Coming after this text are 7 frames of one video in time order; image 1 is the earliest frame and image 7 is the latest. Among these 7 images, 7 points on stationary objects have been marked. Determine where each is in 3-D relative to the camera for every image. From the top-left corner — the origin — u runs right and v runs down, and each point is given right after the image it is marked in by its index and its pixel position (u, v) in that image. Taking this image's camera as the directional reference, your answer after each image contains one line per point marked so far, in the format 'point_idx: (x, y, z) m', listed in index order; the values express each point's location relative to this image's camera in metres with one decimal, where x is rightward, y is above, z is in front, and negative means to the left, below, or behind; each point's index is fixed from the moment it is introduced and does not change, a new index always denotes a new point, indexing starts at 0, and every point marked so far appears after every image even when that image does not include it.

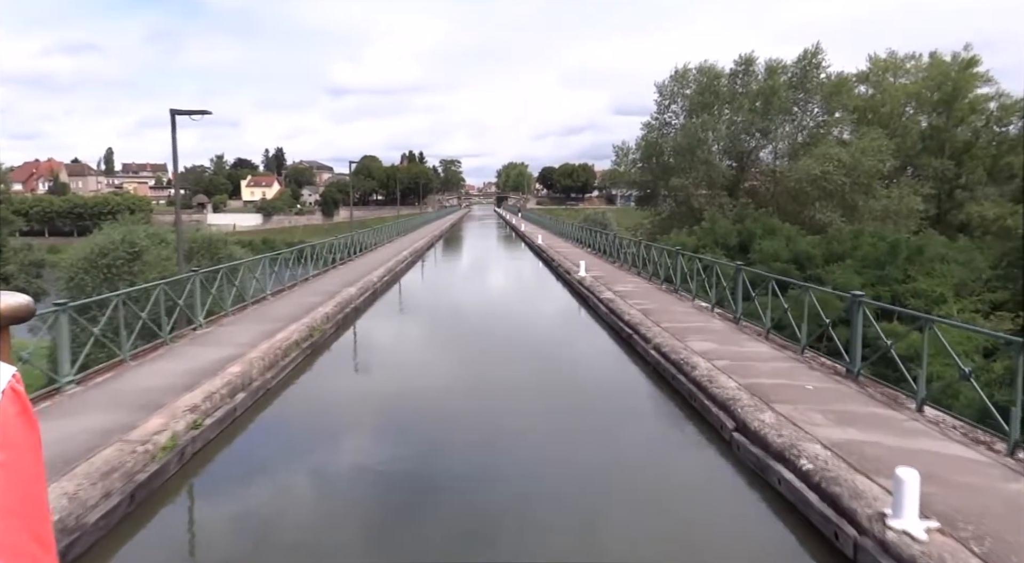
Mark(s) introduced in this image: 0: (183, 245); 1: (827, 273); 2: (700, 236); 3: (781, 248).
0: (-9.9, +1.1, +19.9) m
1: (+6.0, +0.2, +12.7) m
2: (+5.0, +1.2, +17.6) m
3: (+5.9, +0.7, +14.5) m
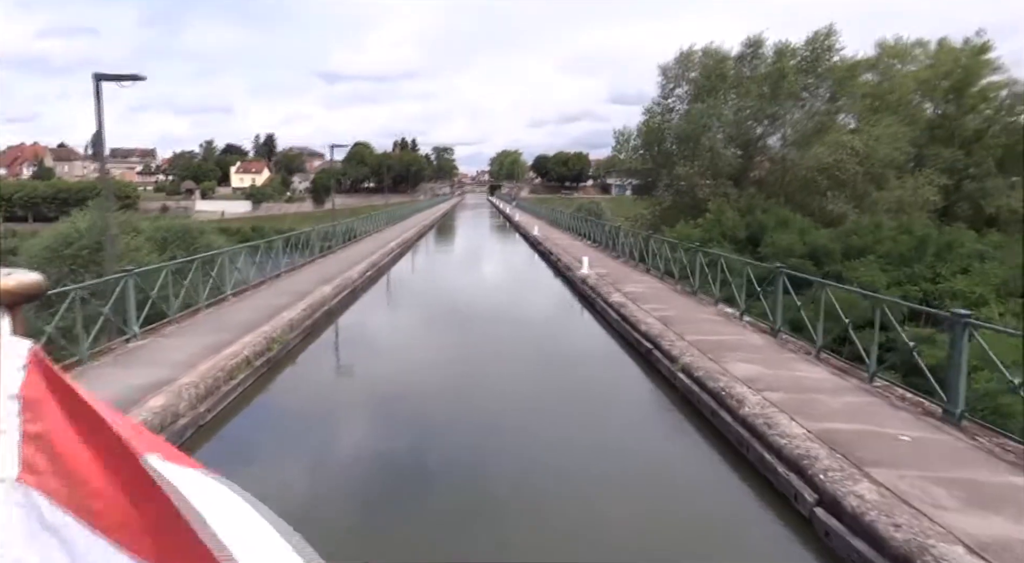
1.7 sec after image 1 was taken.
0: (-10.0, +1.3, +18.7) m
1: (+5.9, +0.2, +11.7) m
2: (+4.9, +1.4, +16.6) m
3: (+5.8, +0.8, +13.5) m
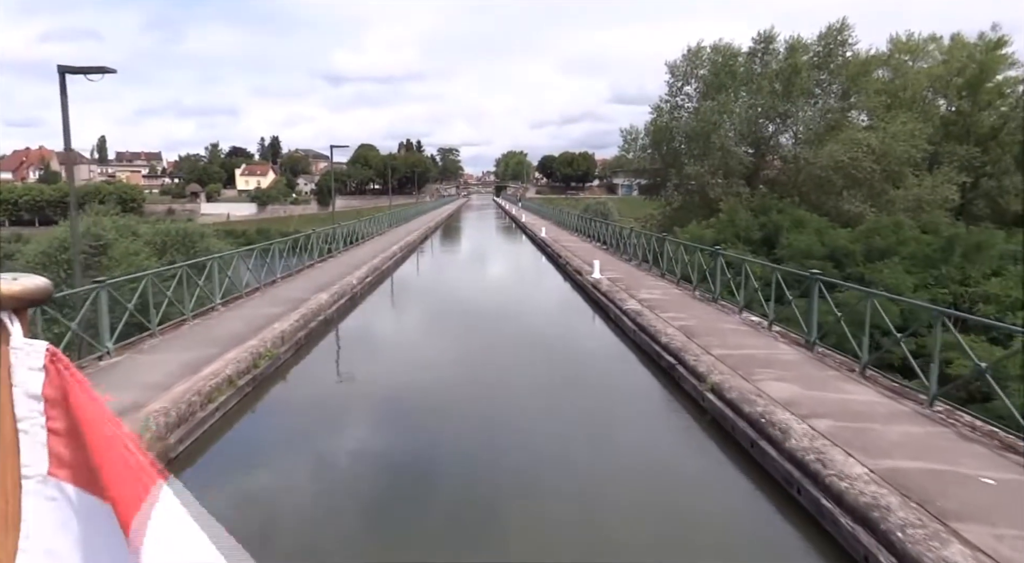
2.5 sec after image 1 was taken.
0: (-9.9, +1.2, +18.3) m
1: (+6.1, +0.2, +11.1) m
2: (+5.0, +1.3, +16.0) m
3: (+5.9, +0.8, +13.0) m
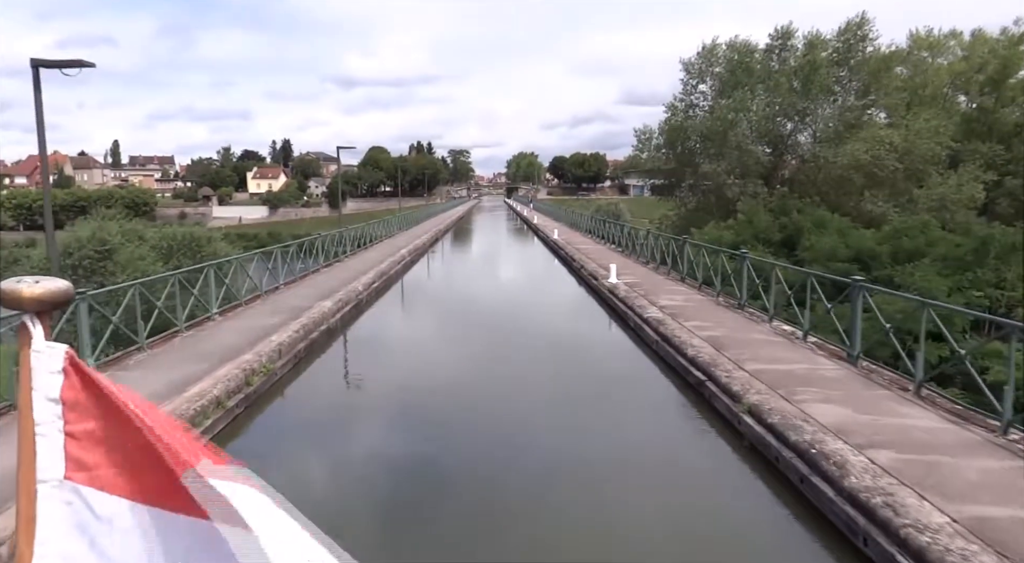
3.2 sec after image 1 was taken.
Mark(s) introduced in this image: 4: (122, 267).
0: (-9.5, +1.0, +18.1) m
1: (+6.3, +0.1, +10.6) m
2: (+5.3, +1.2, +15.5) m
3: (+6.1, +0.7, +12.4) m
4: (-9.3, +0.4, +15.8) m
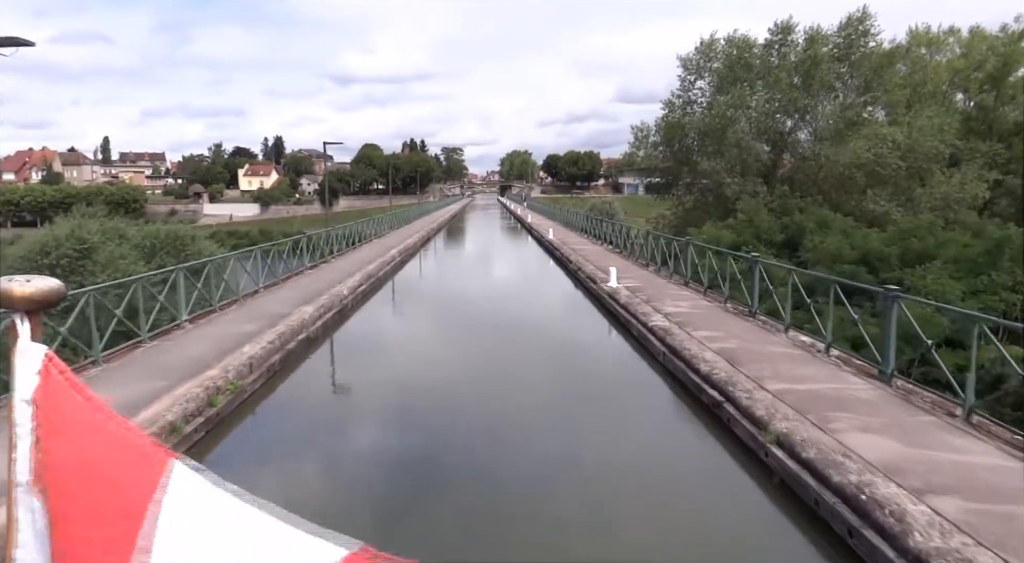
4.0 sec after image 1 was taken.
0: (-9.7, +1.0, +17.5) m
1: (+6.2, +0.1, +10.2) m
2: (+5.2, +1.2, +15.1) m
3: (+6.0, +0.7, +12.0) m
4: (-9.5, +0.3, +15.3) m
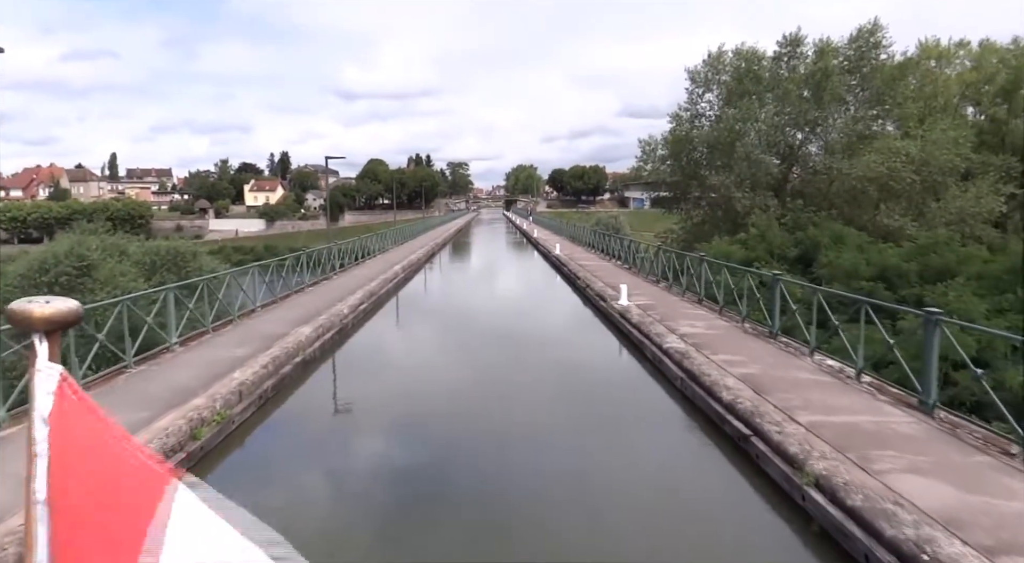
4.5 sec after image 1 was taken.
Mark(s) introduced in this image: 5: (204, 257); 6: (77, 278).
0: (-9.5, +0.6, +17.3) m
1: (+6.3, -0.2, +9.8) m
2: (+5.3, +0.8, +14.8) m
3: (+6.2, +0.4, +11.7) m
4: (-9.3, 0.0, +15.0) m
5: (-8.7, +0.7, +18.8) m
6: (-10.0, +0.1, +15.2) m
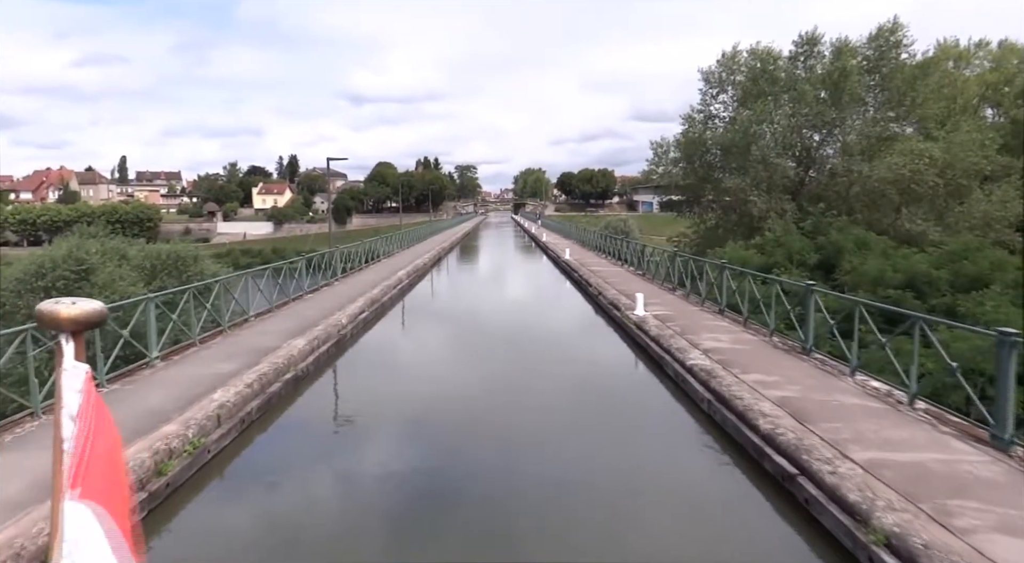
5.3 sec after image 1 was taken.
0: (-9.3, +0.5, +16.9) m
1: (+6.4, -0.3, +9.3) m
2: (+5.5, +0.7, +14.2) m
3: (+6.3, +0.2, +11.1) m
4: (-9.1, -0.2, +14.7) m
5: (-8.5, +0.6, +18.4) m
6: (-9.8, 0.0, +14.9) m
